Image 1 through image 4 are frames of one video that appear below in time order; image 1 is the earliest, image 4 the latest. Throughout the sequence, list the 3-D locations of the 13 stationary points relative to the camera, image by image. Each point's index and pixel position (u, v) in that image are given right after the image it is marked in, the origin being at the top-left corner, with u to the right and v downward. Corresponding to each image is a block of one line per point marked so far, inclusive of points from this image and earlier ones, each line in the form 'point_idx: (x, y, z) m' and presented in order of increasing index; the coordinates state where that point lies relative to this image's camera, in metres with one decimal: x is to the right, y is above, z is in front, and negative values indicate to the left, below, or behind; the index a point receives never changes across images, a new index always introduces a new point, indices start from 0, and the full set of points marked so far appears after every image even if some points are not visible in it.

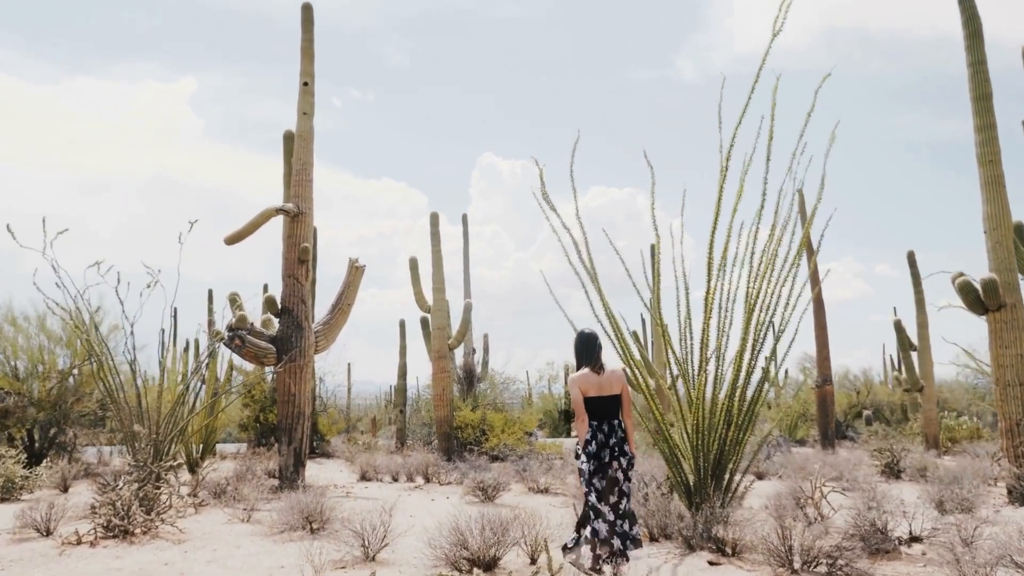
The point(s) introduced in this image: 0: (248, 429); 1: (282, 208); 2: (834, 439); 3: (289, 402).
0: (-5.4, -2.9, +14.3) m
1: (-3.0, +1.1, +9.2) m
2: (+7.1, -3.3, +15.5) m
3: (-2.9, -1.5, +9.0) m
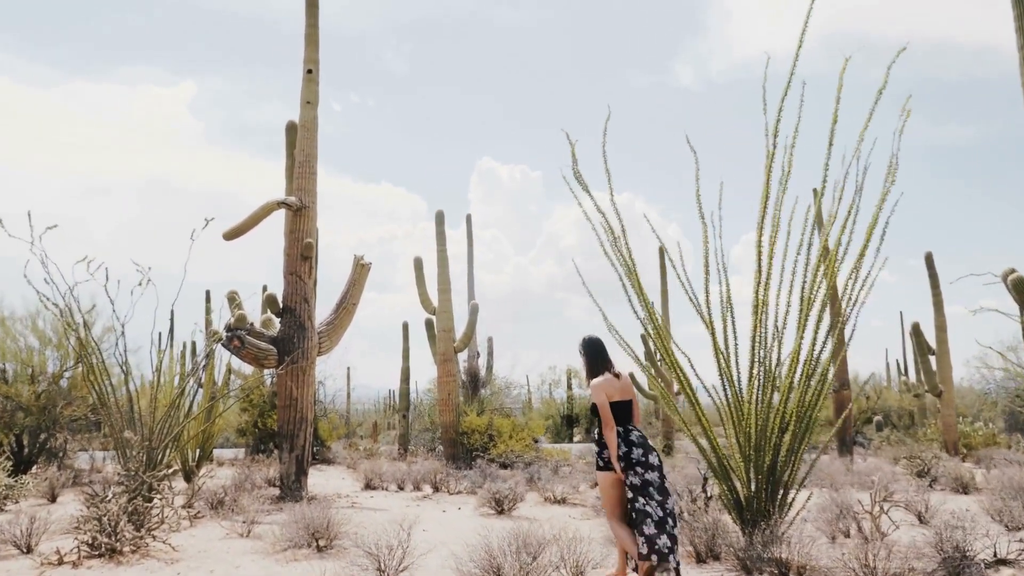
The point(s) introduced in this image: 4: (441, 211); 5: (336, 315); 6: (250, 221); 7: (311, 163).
0: (-5.3, -2.9, +13.8) m
1: (-2.9, +1.1, +8.7) m
2: (+7.3, -3.3, +15.0) m
3: (-2.7, -1.4, +8.5) m
4: (-1.6, +1.7, +15.5) m
5: (-2.3, -0.4, +9.3) m
6: (-3.2, +0.8, +8.6) m
7: (-2.6, +1.6, +9.1) m
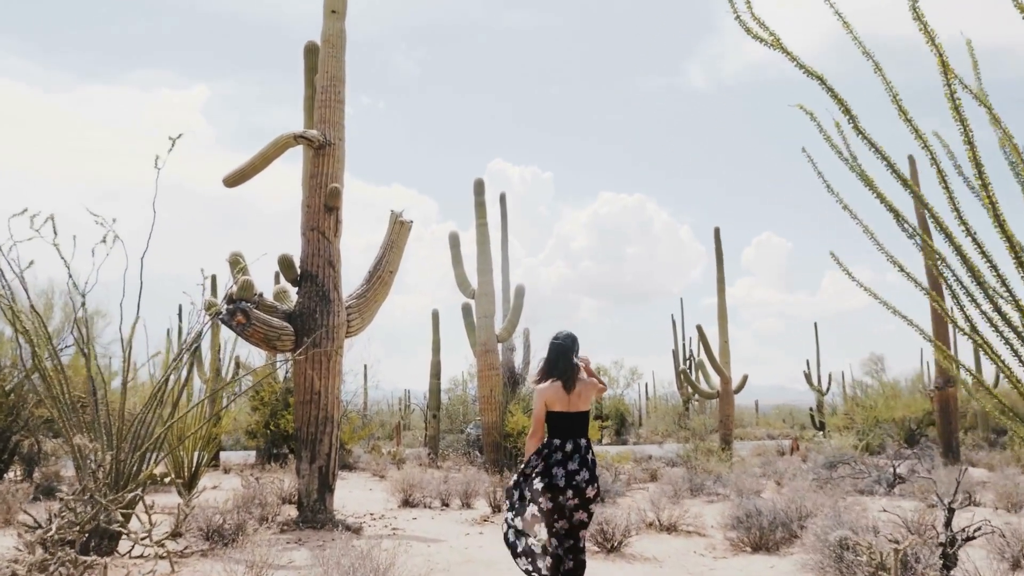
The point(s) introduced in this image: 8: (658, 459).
0: (-4.4, -2.5, +11.9) m
1: (-2.0, +1.5, +6.7) m
2: (+8.2, -2.9, +12.8) m
3: (-1.9, -1.1, +6.5) m
4: (-0.6, +2.1, +13.5) m
5: (-1.5, 0.0, +7.3) m
6: (-2.4, +1.2, +6.6) m
7: (-1.8, +2.0, +7.1) m
8: (+3.7, -4.4, +17.8) m
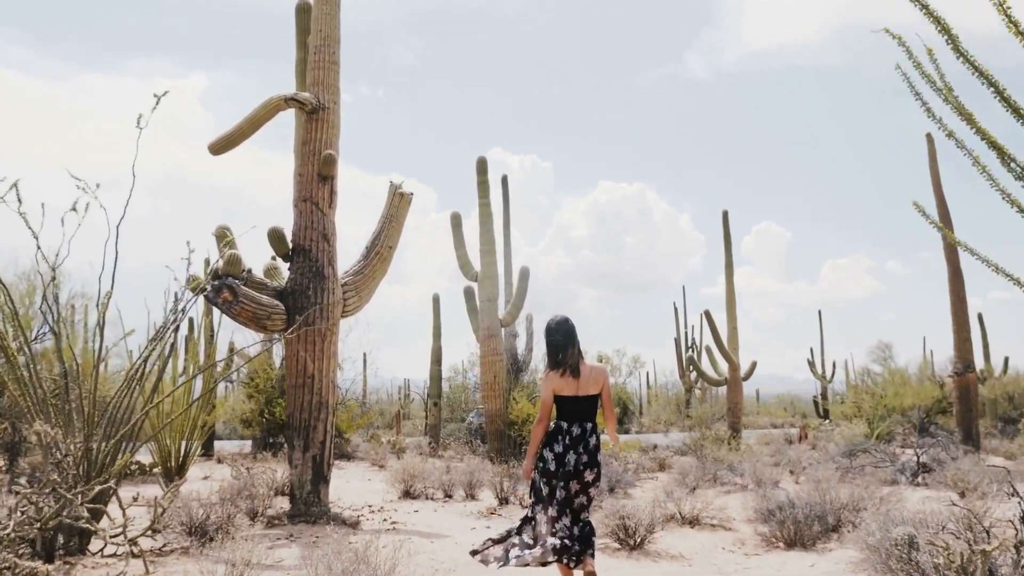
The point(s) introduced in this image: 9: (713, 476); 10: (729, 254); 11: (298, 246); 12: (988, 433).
0: (-4.3, -2.2, +11.4) m
1: (-1.9, +1.7, +6.2) m
2: (+8.3, -2.6, +12.4) m
3: (-1.8, -0.8, +6.0) m
4: (-0.6, +2.4, +13.0) m
5: (-1.4, +0.3, +6.8) m
6: (-2.3, +1.4, +6.1) m
7: (-1.7, +2.2, +6.6) m
8: (+3.8, -4.0, +17.4) m
9: (+2.9, -2.7, +9.9) m
10: (+5.2, +0.8, +16.8) m
11: (-1.9, +0.4, +6.2) m
12: (+11.3, -3.5, +16.5) m
